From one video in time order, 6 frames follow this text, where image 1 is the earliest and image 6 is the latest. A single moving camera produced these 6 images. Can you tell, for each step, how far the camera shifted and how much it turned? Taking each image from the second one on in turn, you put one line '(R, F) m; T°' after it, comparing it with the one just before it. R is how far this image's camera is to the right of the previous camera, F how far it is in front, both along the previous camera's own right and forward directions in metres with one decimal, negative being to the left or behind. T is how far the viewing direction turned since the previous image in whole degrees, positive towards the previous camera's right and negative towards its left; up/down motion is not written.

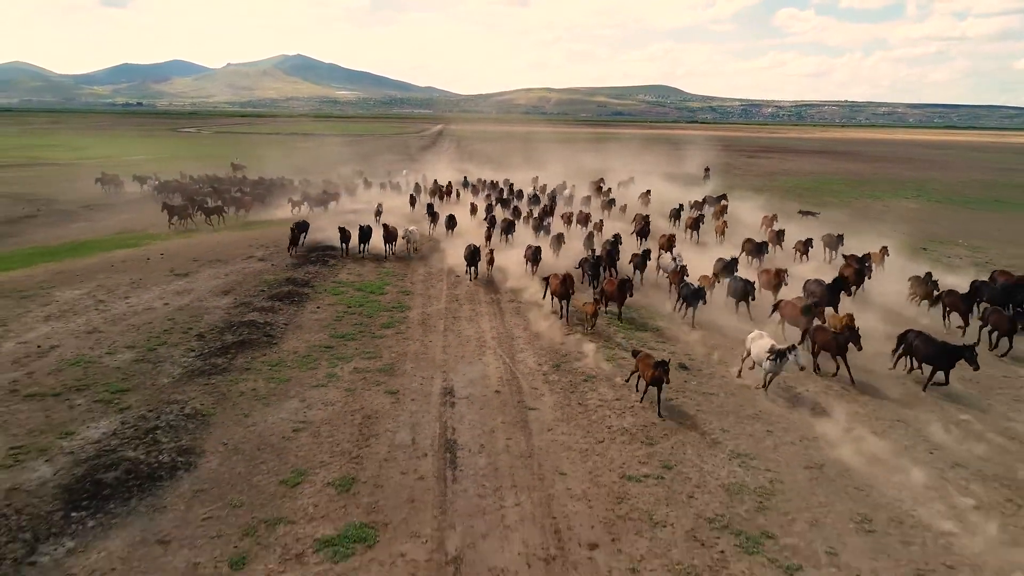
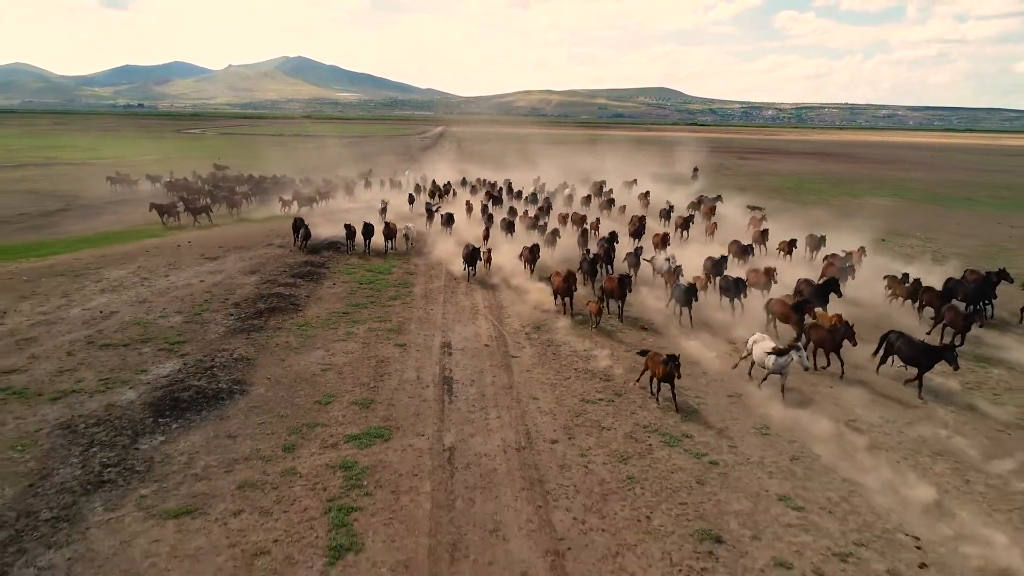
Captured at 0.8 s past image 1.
(+0.3, -2.7) m; 0°
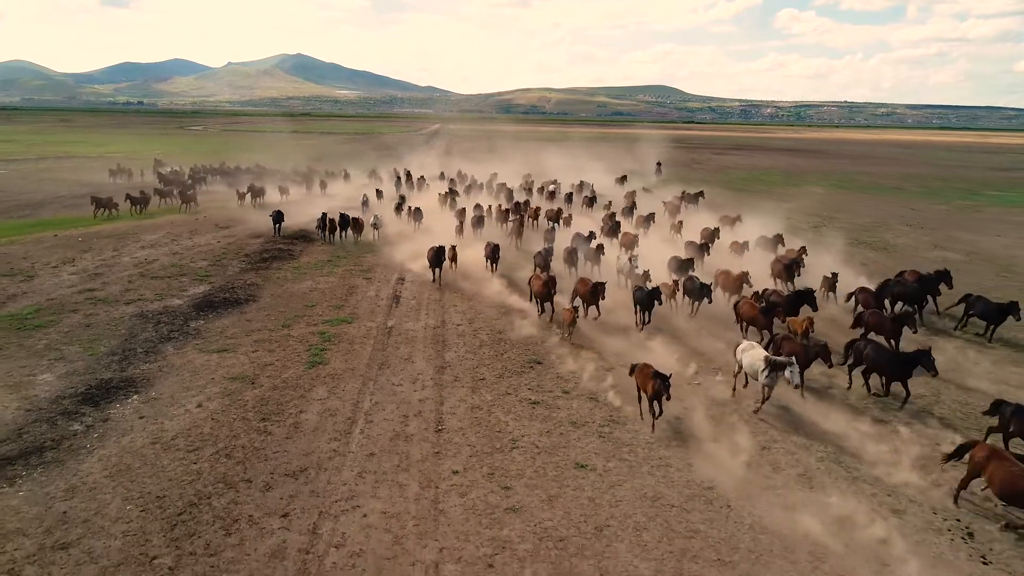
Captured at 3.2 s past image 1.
(+1.8, -5.7) m; 0°
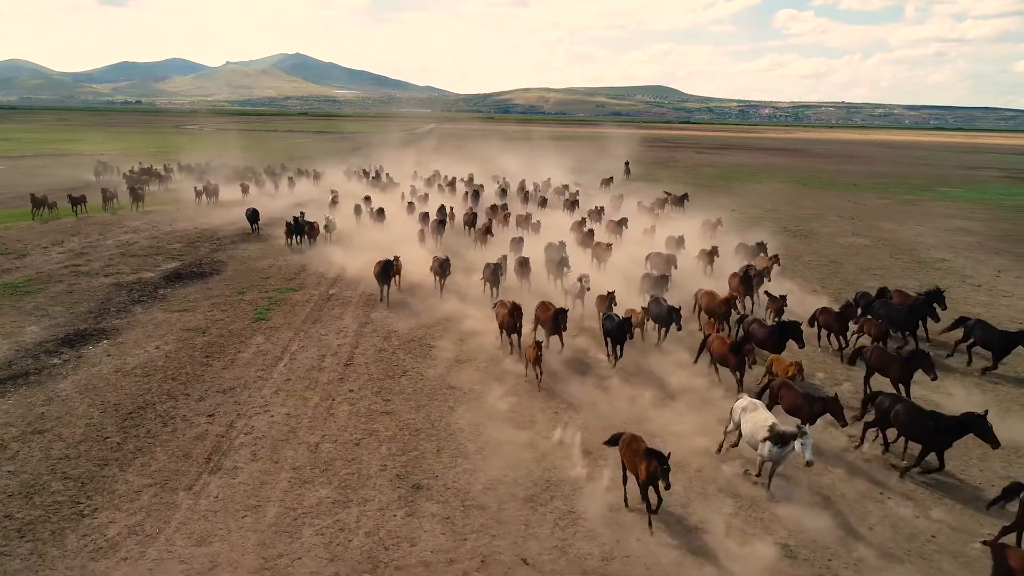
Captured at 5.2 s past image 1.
(+1.9, -2.7) m; 0°
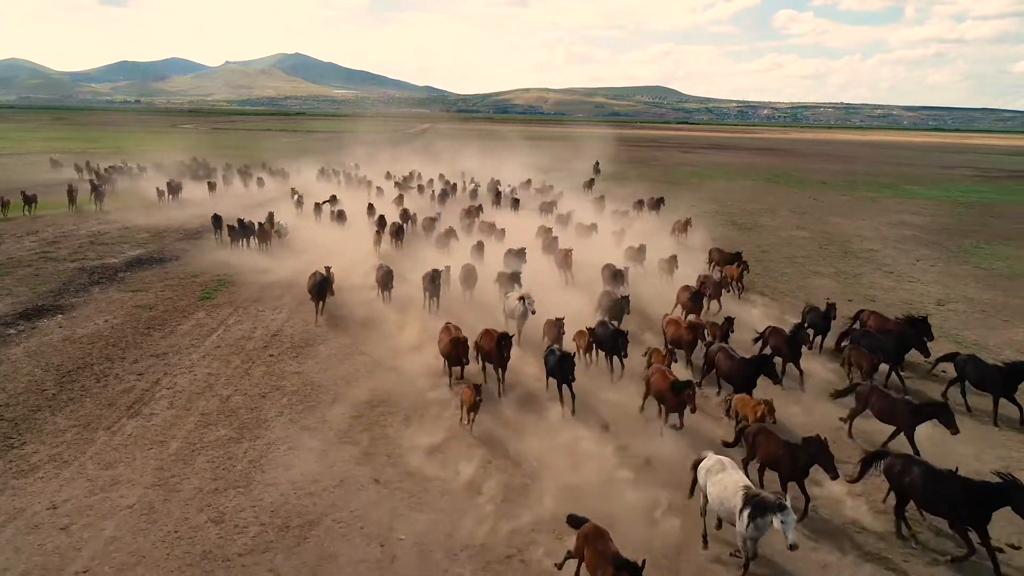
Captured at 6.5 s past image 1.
(+1.8, -1.5) m; 0°
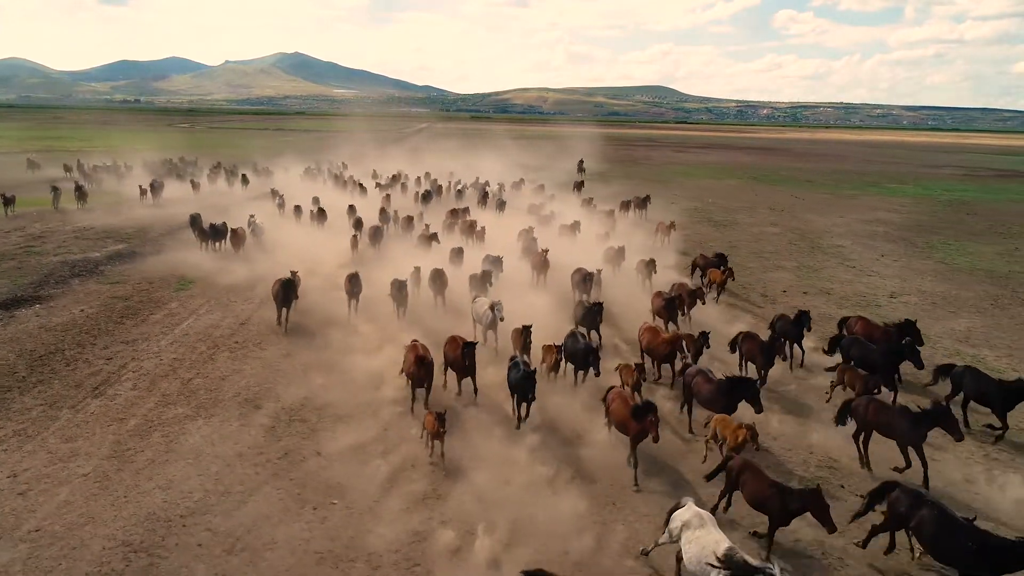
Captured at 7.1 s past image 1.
(+0.9, -0.7) m; 0°
